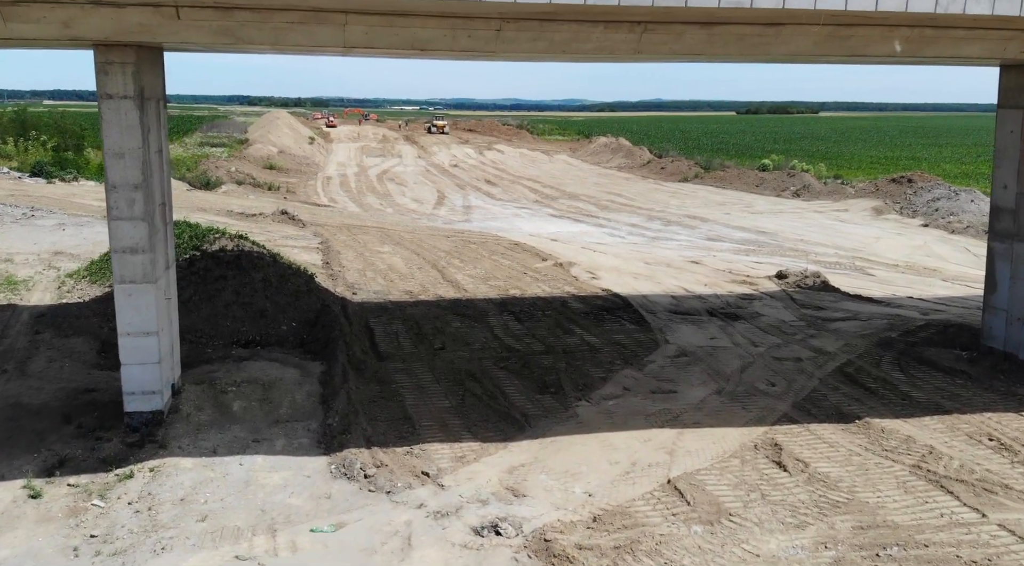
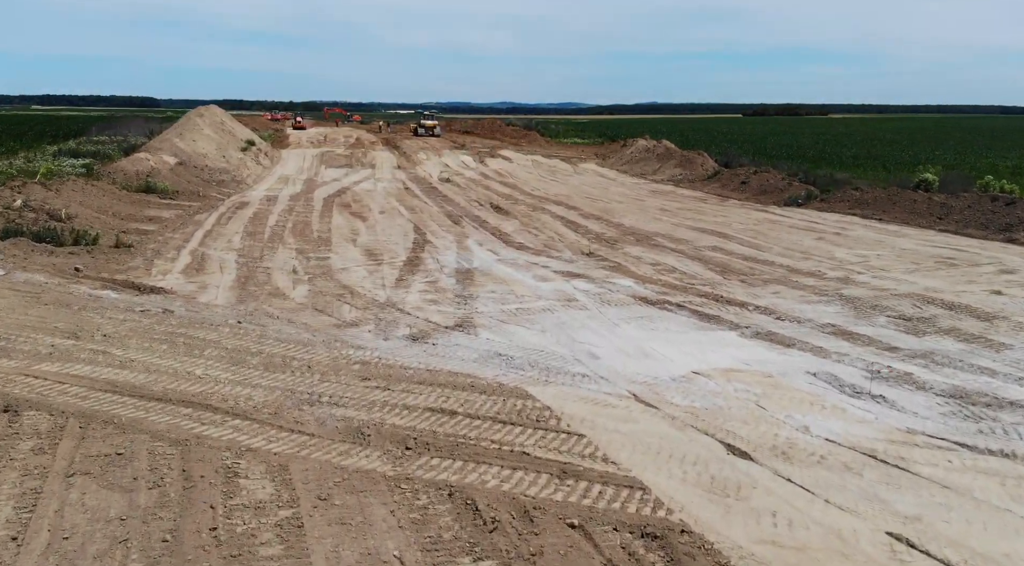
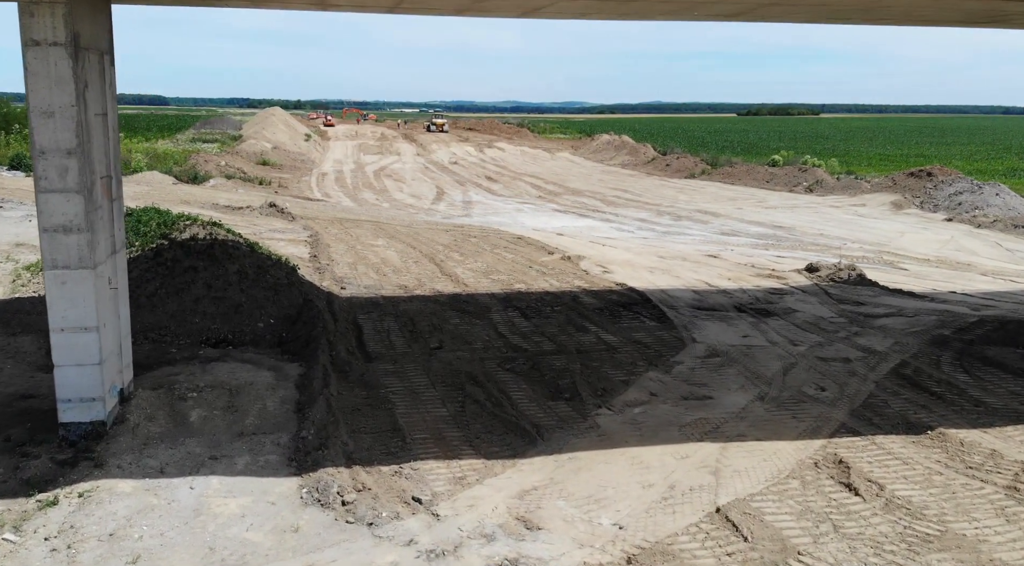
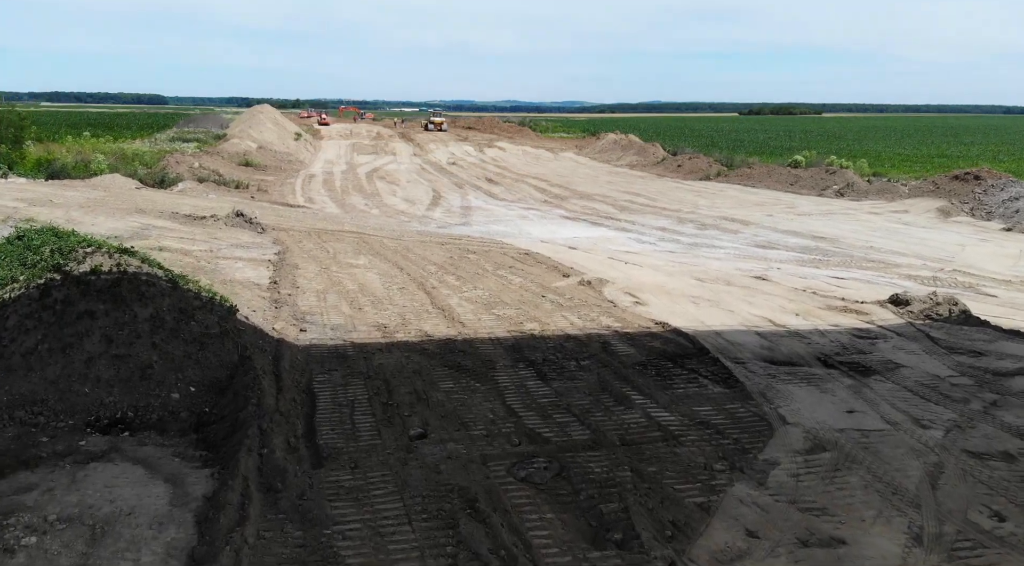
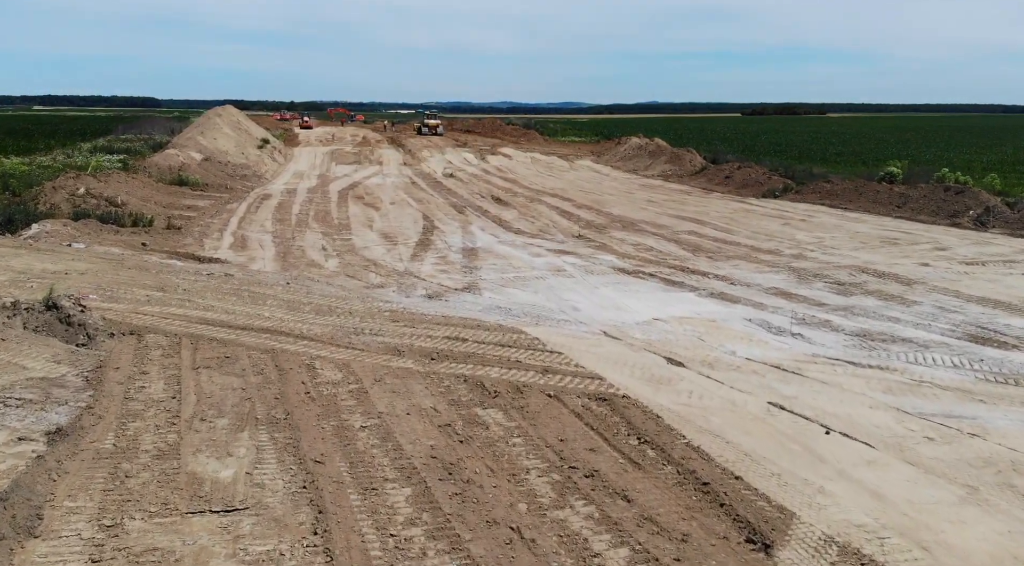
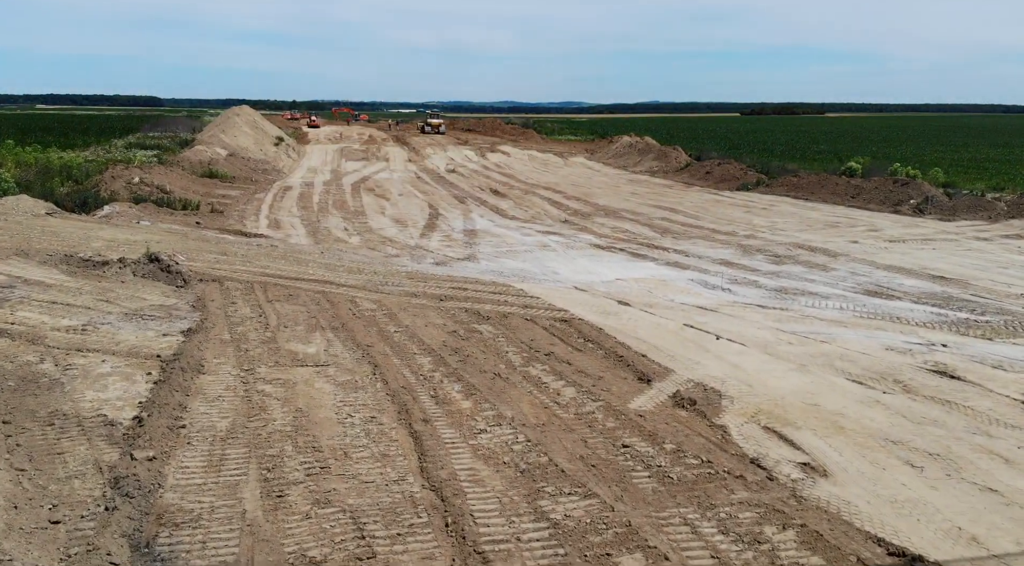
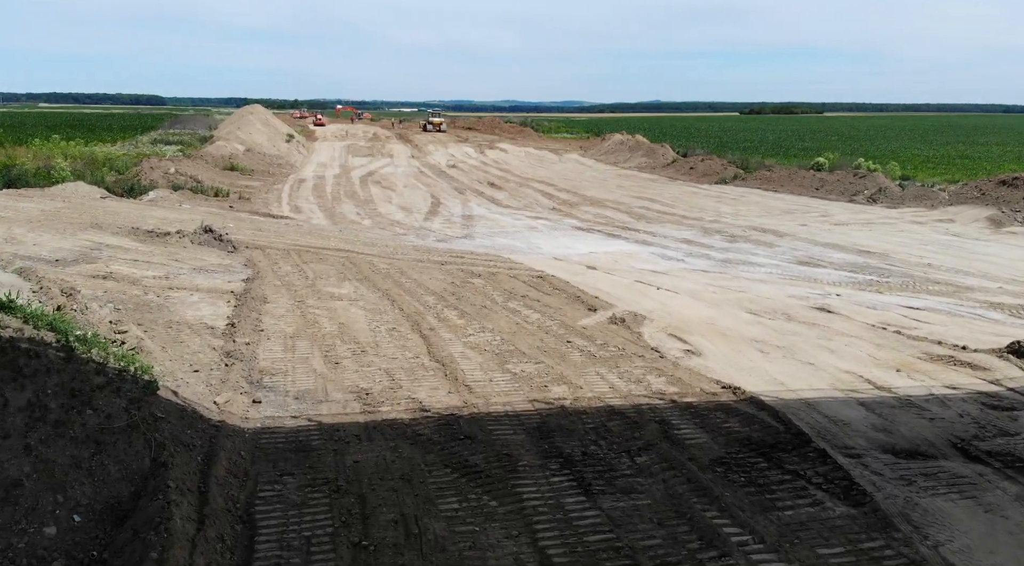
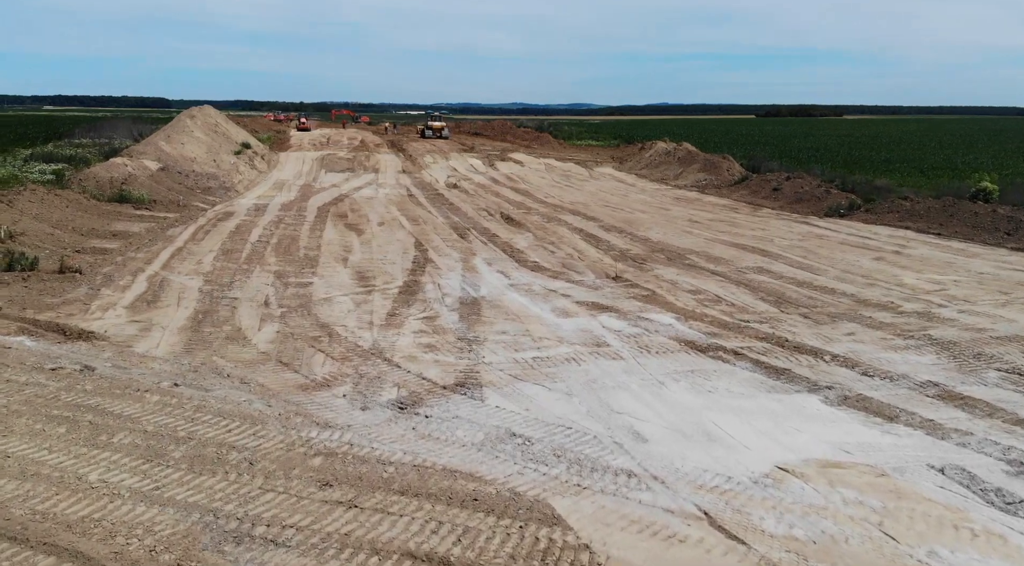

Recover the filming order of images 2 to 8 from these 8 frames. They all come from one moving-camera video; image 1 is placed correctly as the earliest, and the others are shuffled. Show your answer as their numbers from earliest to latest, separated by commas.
3, 4, 7, 6, 5, 2, 8
